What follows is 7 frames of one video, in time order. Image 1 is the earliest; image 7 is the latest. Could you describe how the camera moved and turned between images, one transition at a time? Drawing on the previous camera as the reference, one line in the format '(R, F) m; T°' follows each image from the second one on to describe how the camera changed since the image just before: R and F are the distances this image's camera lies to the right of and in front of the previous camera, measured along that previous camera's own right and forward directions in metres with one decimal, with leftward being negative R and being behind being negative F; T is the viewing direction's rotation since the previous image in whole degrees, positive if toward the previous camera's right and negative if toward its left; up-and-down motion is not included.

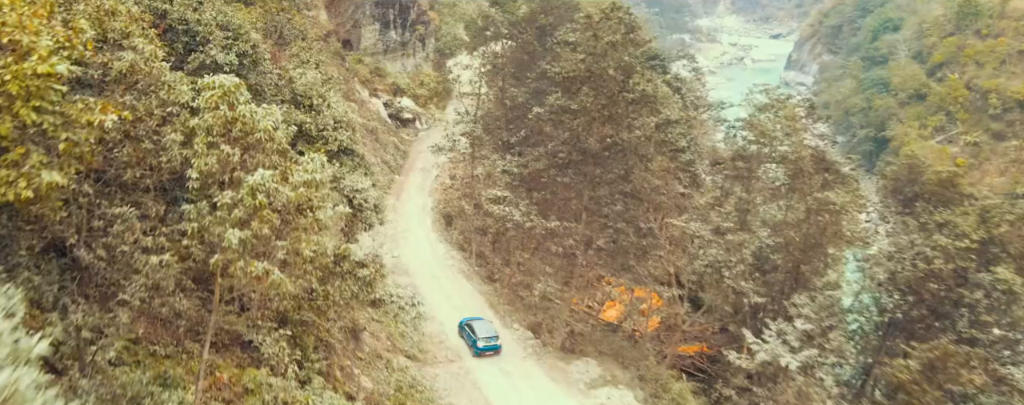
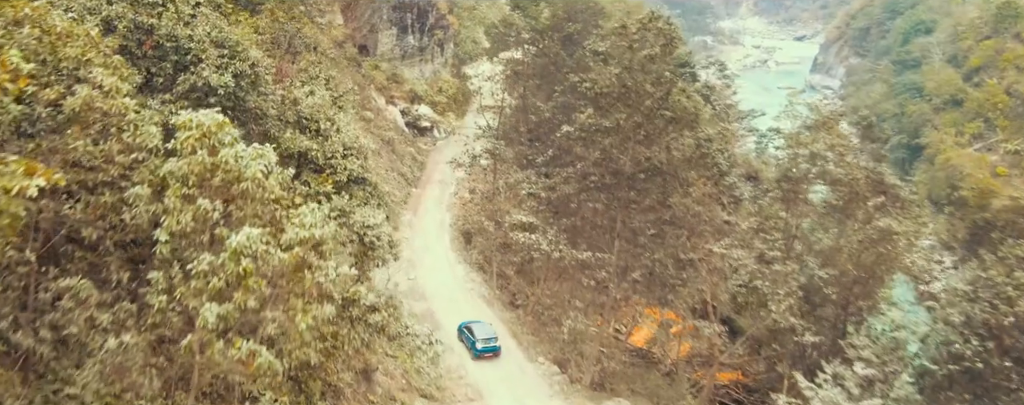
(-0.3, +1.7) m; -1°
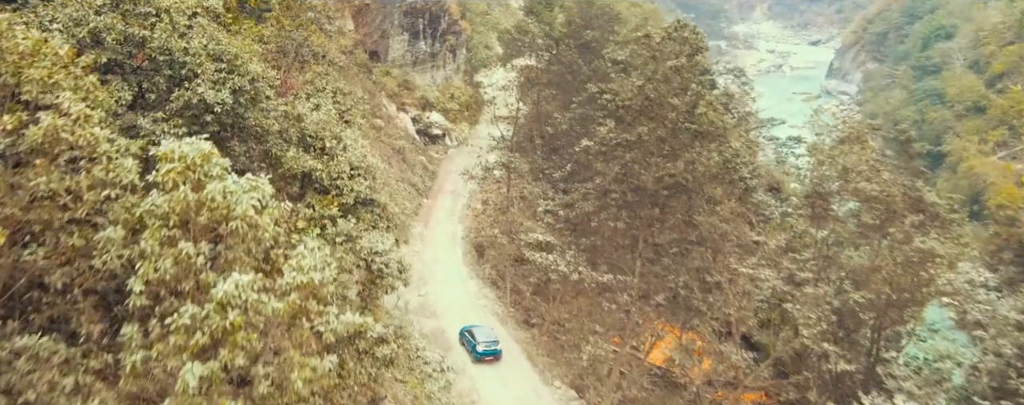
(-0.2, +1.0) m; -1°
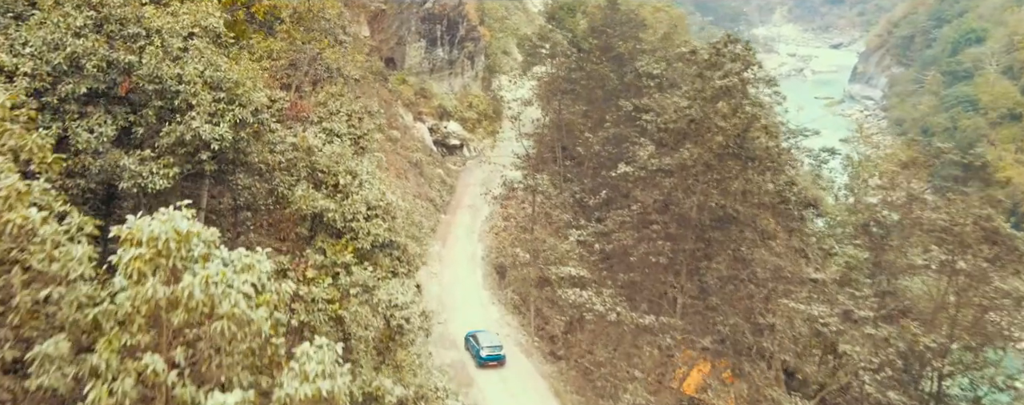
(-0.4, +1.5) m; -1°
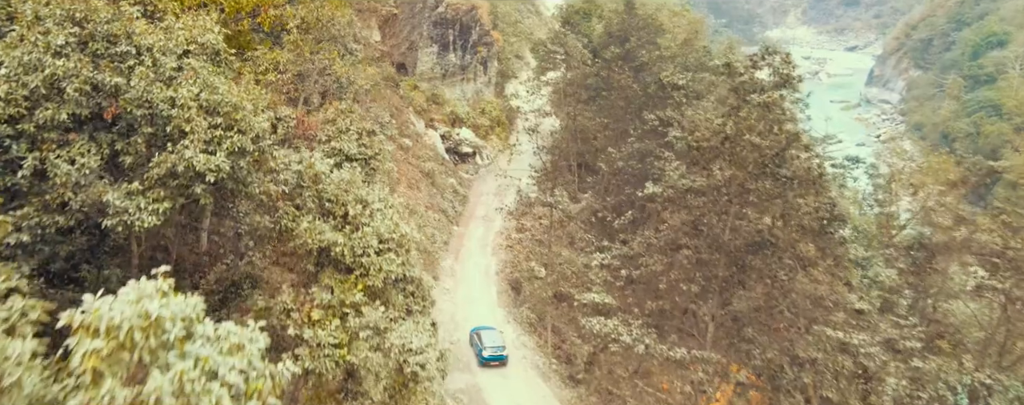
(-0.3, +1.0) m; -1°
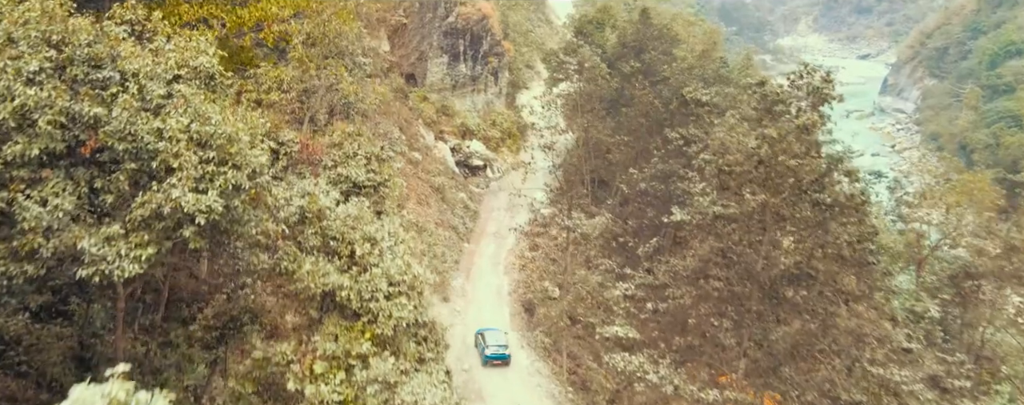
(-0.2, +0.9) m; -1°
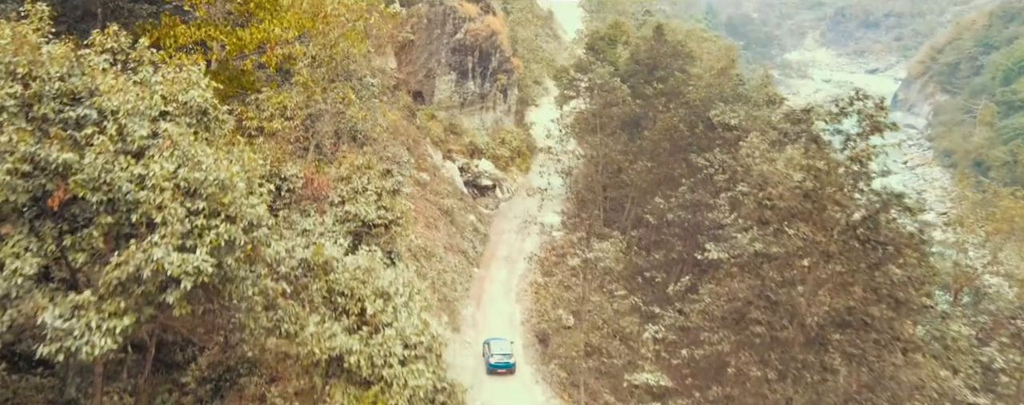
(-0.3, +1.1) m; 0°
